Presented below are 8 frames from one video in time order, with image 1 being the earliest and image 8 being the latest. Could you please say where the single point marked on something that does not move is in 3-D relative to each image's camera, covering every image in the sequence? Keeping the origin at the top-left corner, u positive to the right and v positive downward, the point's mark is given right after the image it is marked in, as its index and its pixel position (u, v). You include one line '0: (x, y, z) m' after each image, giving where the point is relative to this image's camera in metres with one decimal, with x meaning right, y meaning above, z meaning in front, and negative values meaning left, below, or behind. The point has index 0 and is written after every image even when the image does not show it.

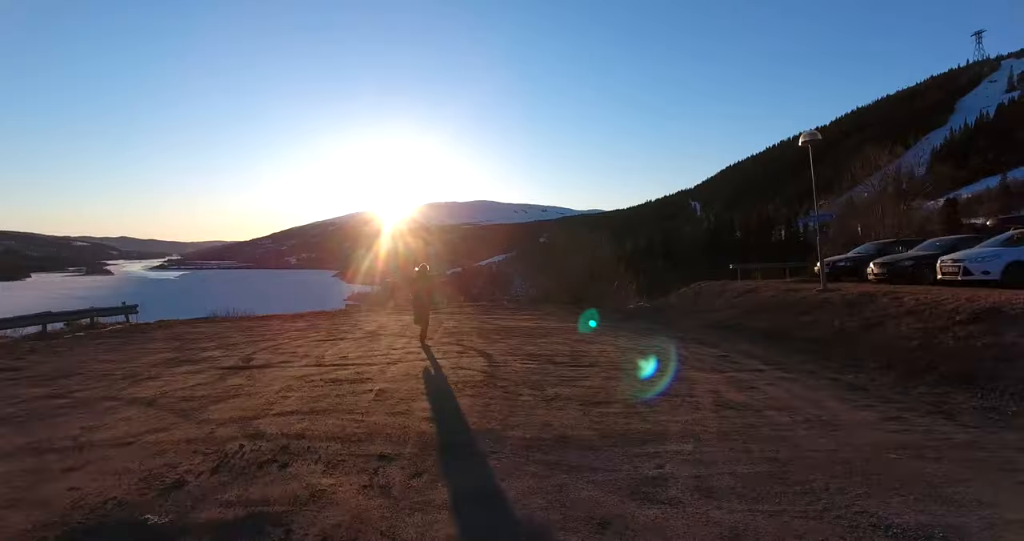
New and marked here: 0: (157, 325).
0: (-6.3, -1.0, +10.3) m
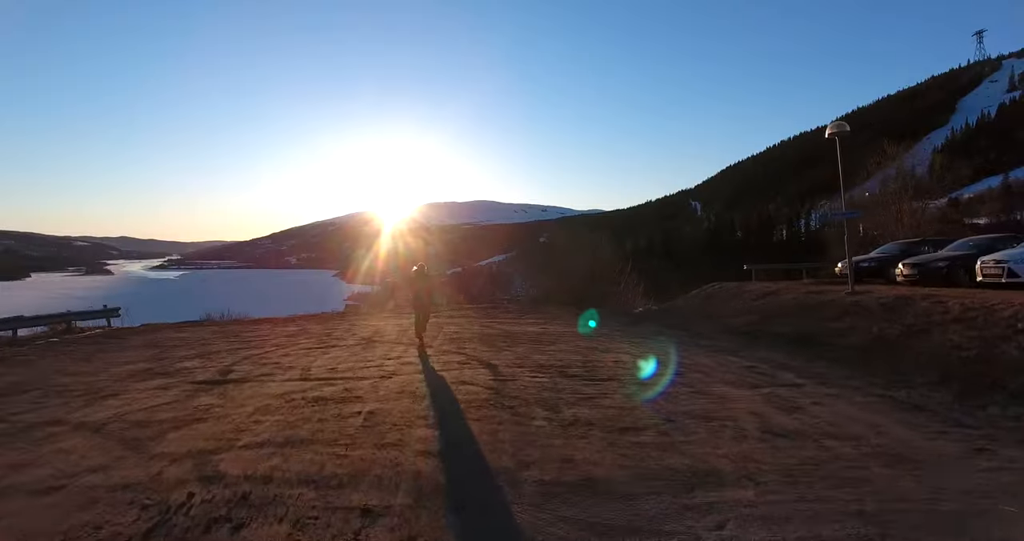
0: (-6.2, -1.0, +9.8) m
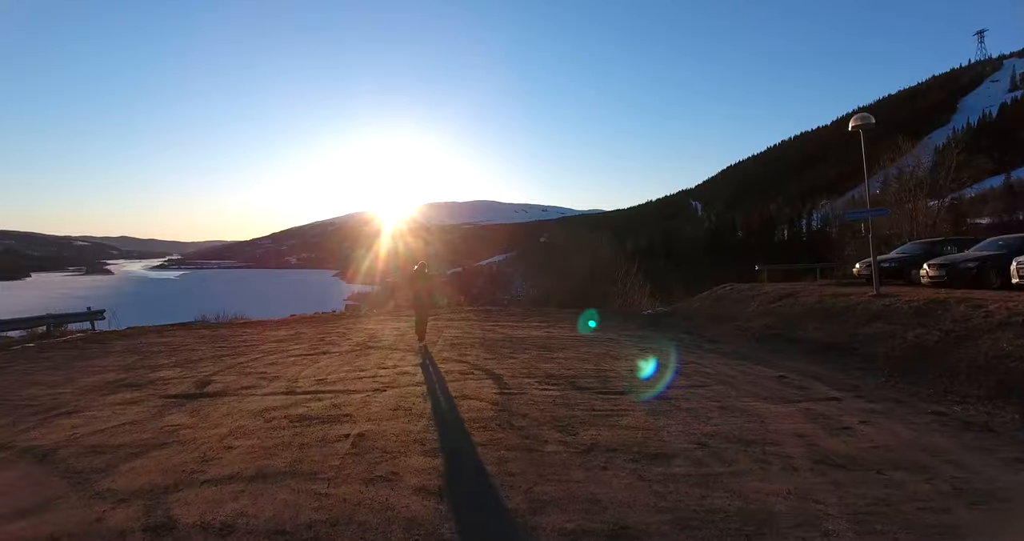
0: (-6.2, -1.0, +9.4) m
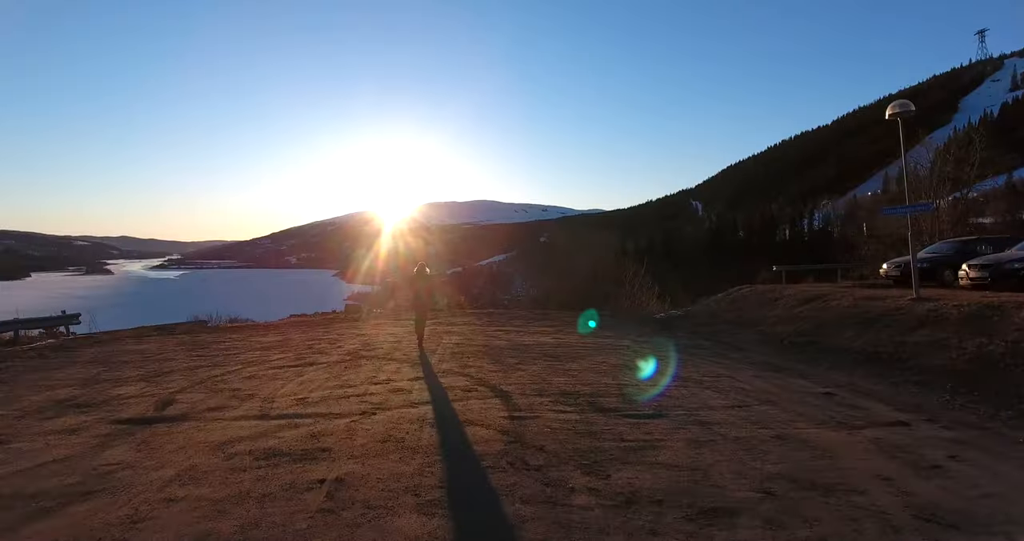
0: (-6.1, -1.1, +8.8) m
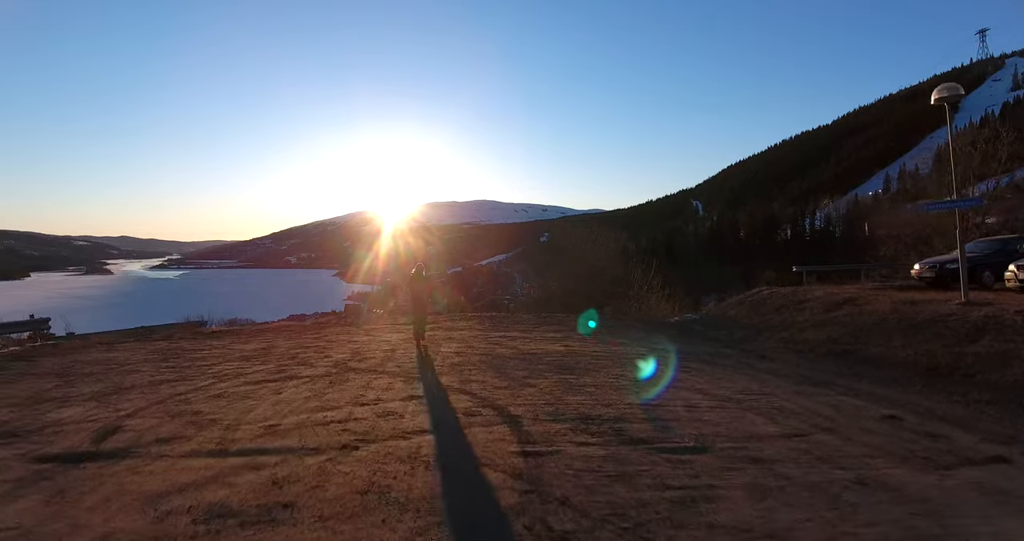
0: (-6.0, -1.1, +8.2) m
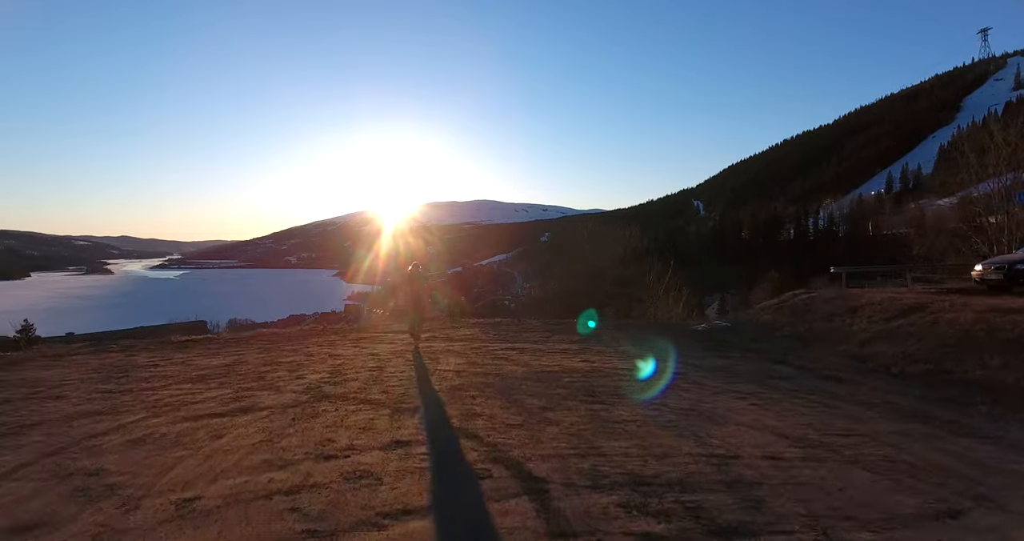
0: (-6.0, -1.1, +7.2) m
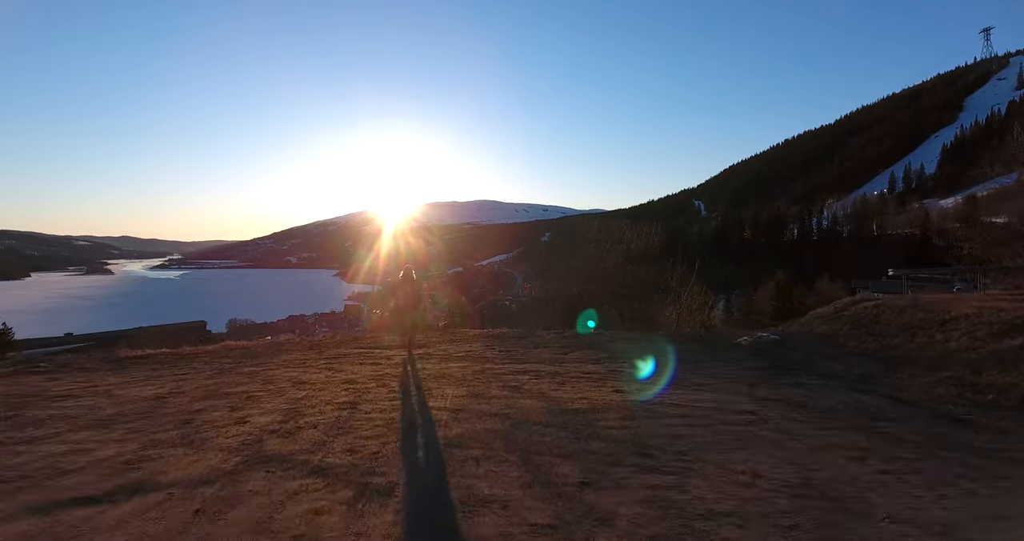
0: (-5.8, -1.1, +5.9) m
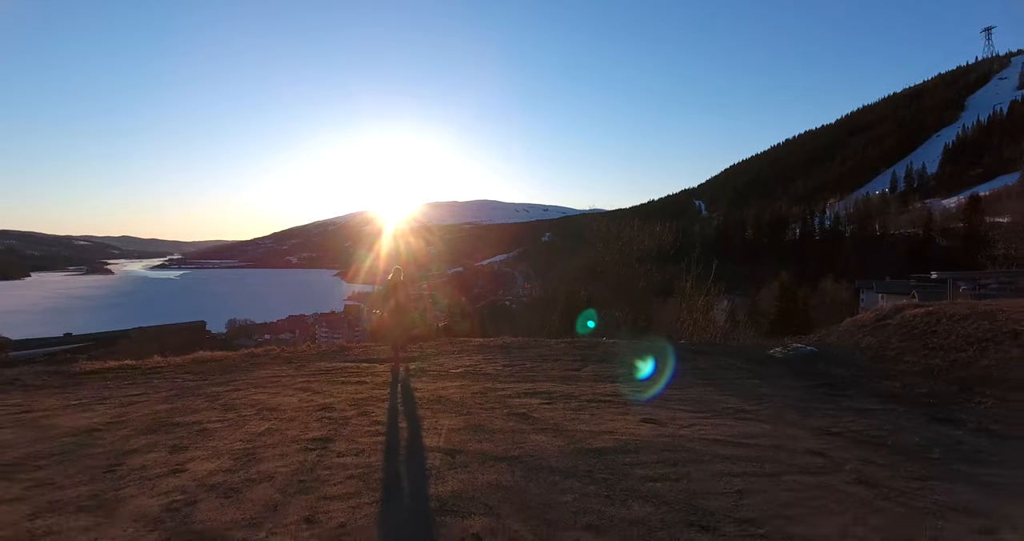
0: (-5.8, -1.1, +5.2) m
